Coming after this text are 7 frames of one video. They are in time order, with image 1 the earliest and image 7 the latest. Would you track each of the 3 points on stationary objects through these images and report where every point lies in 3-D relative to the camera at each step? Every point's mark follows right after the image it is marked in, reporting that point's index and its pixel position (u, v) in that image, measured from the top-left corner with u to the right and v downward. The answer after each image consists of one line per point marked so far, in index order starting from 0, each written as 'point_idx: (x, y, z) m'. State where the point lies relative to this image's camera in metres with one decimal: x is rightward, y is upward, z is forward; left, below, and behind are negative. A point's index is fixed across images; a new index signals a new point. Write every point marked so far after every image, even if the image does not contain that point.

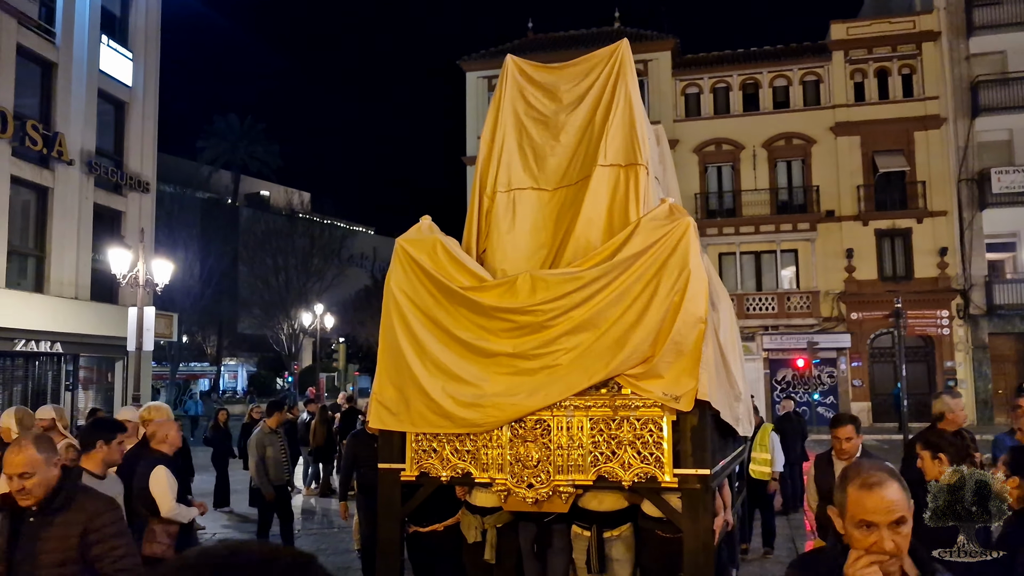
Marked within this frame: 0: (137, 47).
0: (-9.9, +6.3, +19.6) m
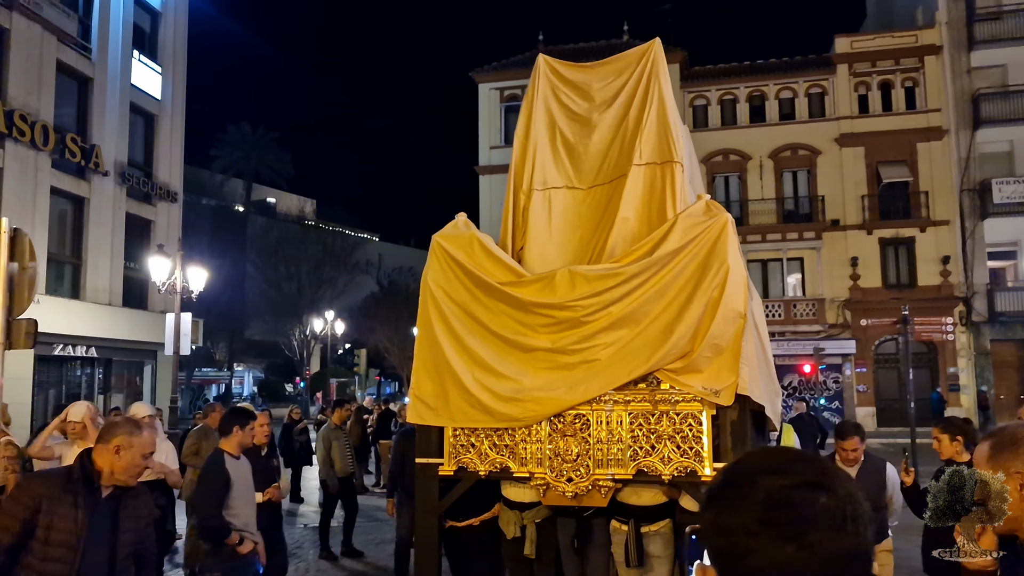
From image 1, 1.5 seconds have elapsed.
0: (-9.4, +6.2, +20.3) m
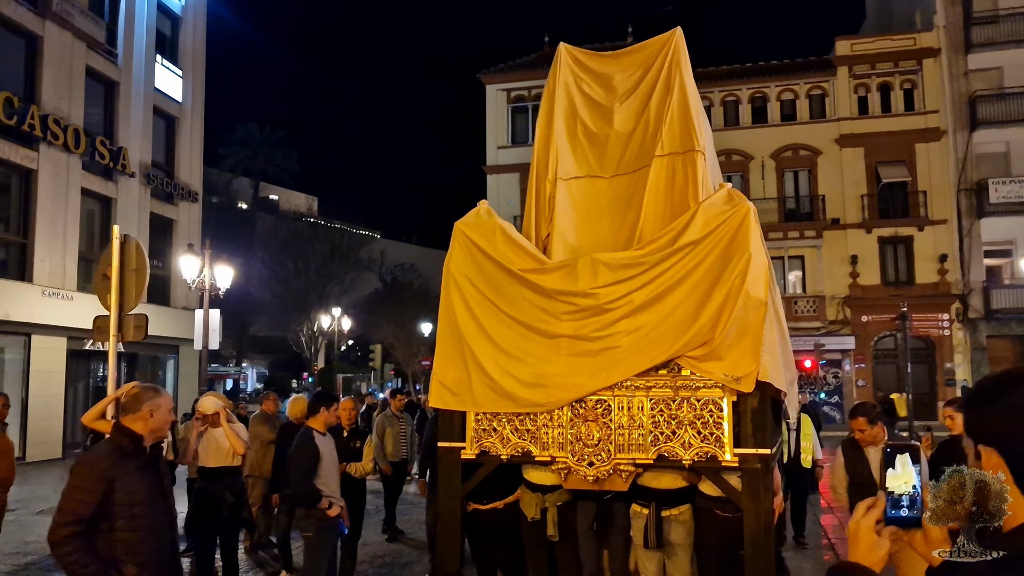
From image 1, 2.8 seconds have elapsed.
0: (-9.1, +6.2, +20.9) m
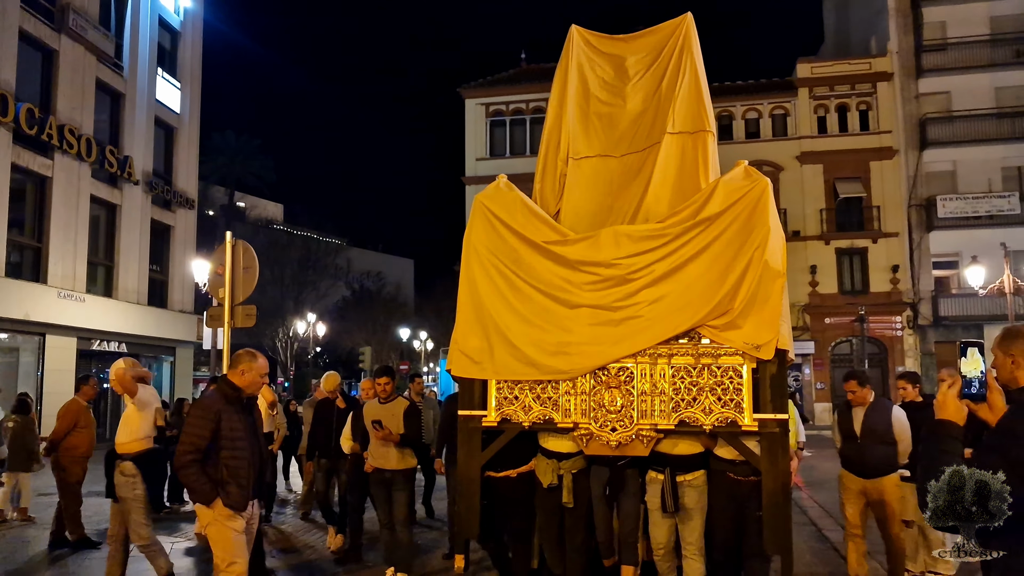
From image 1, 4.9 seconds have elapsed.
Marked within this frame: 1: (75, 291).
0: (-9.5, +6.1, +21.6) m
1: (-9.7, -0.1, +16.5) m
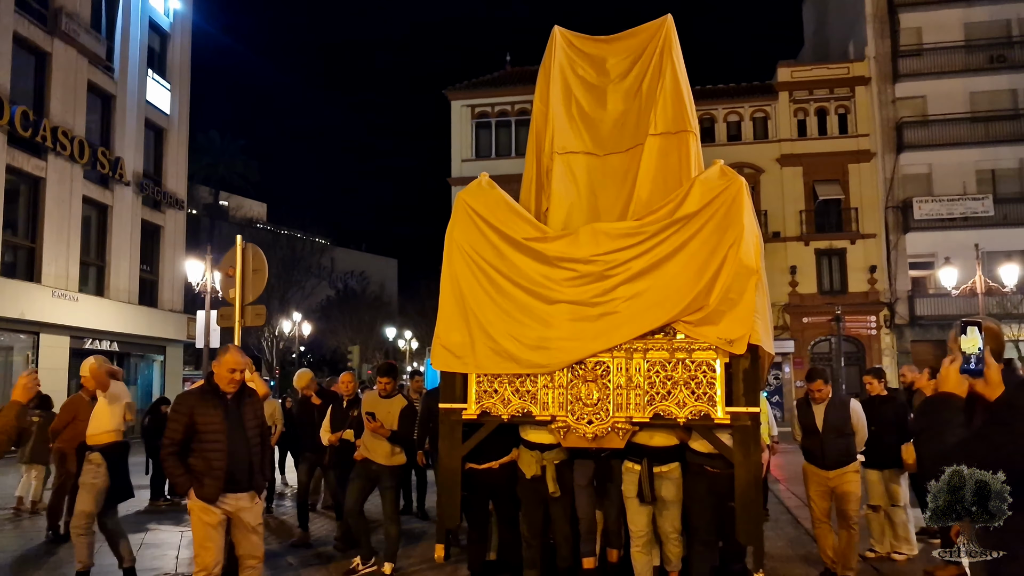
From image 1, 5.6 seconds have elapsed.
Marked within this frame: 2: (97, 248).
0: (-9.9, +6.1, +21.8) m
1: (-9.9, -0.1, +16.7) m
2: (-10.3, +1.0, +18.4) m
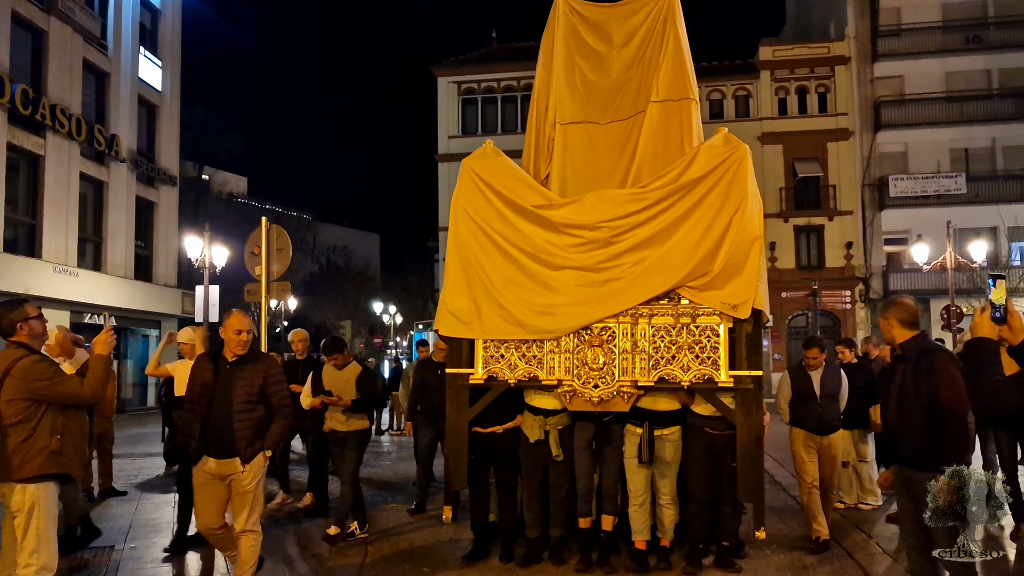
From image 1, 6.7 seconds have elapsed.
0: (-10.2, +6.8, +21.9) m
1: (-10.1, +0.5, +17.0) m
2: (-10.5, +1.6, +18.7) m
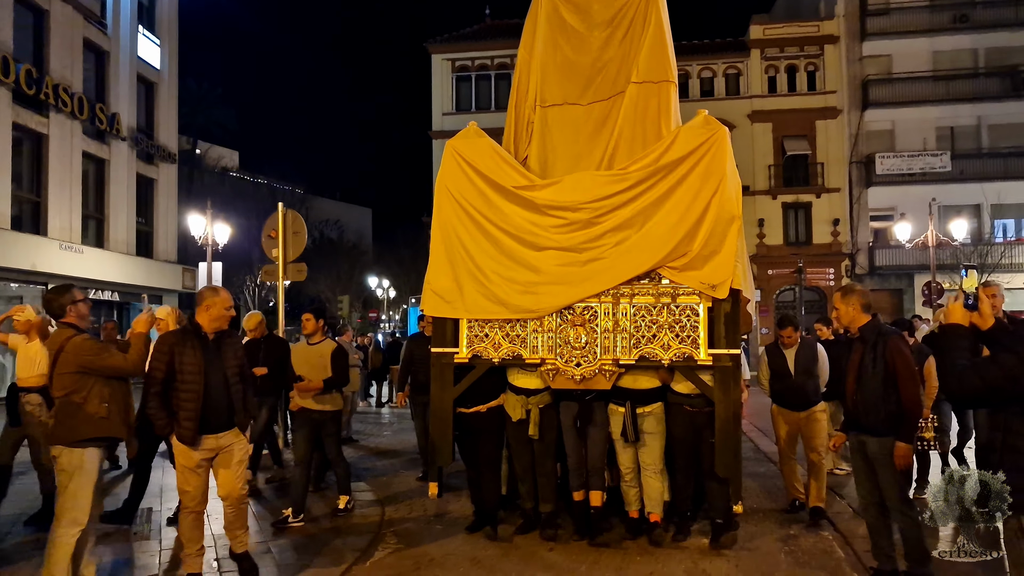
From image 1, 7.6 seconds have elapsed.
0: (-10.4, +7.6, +22.1) m
1: (-10.2, +1.1, +17.4) m
2: (-10.6, +2.2, +19.1) m
